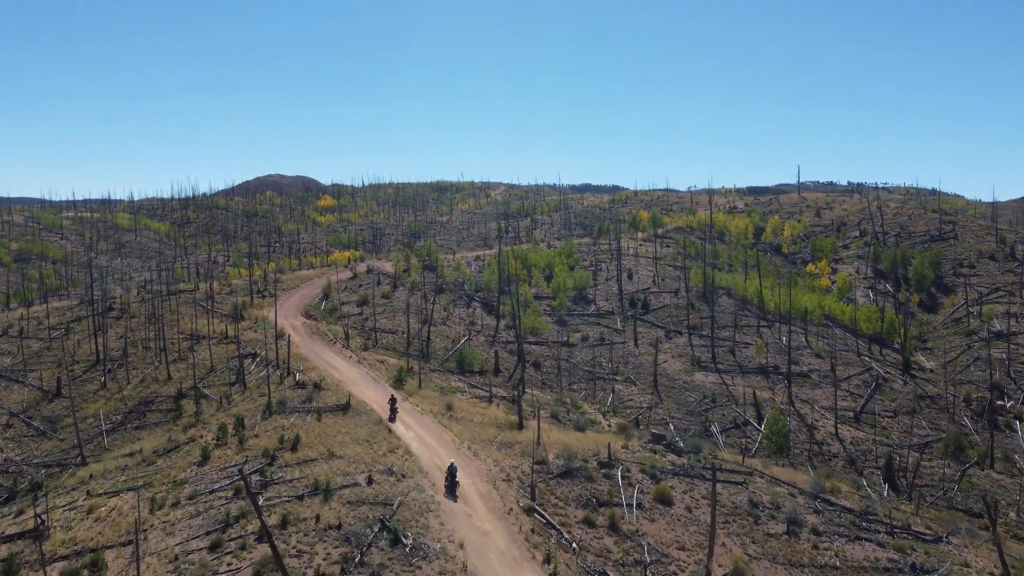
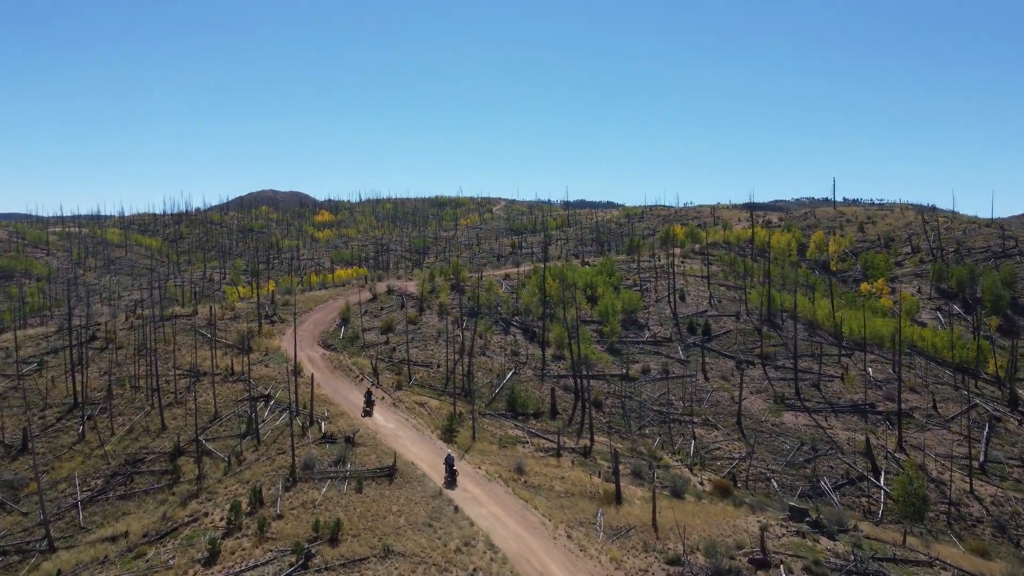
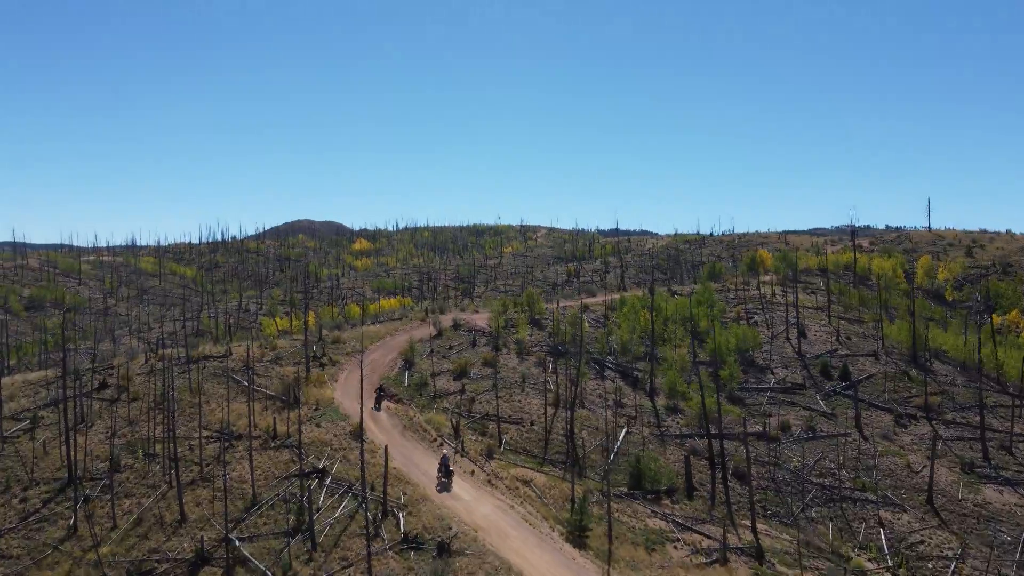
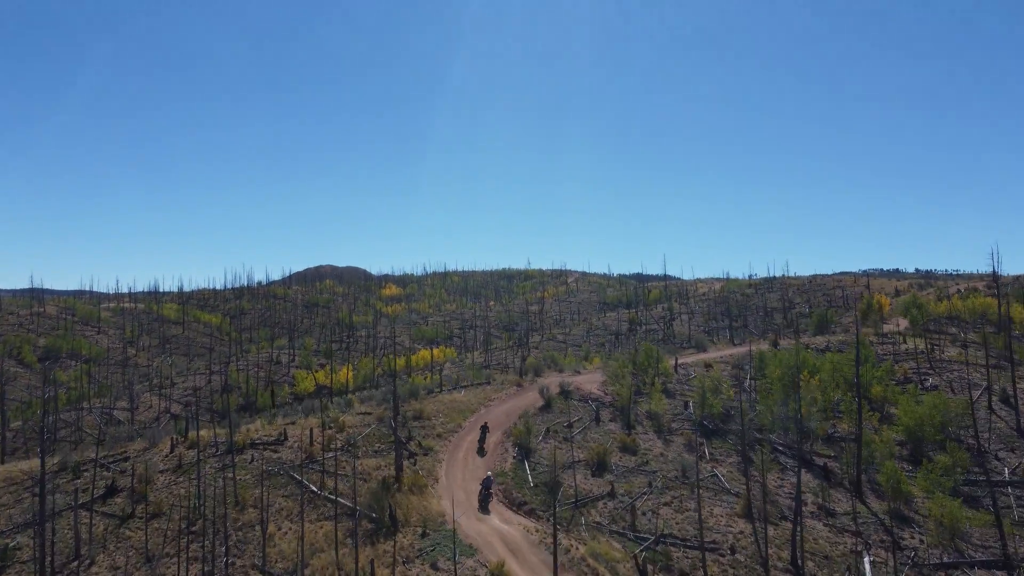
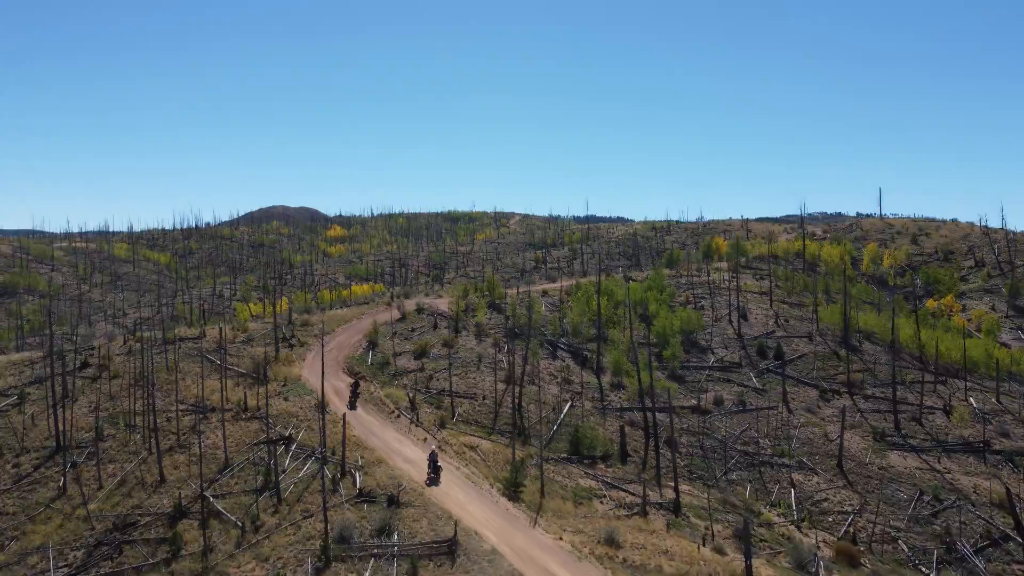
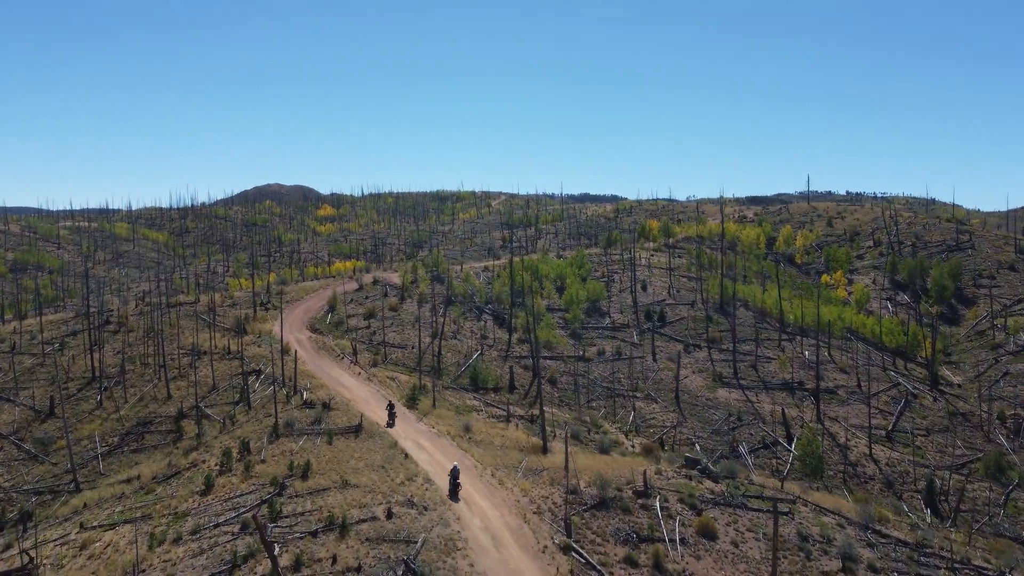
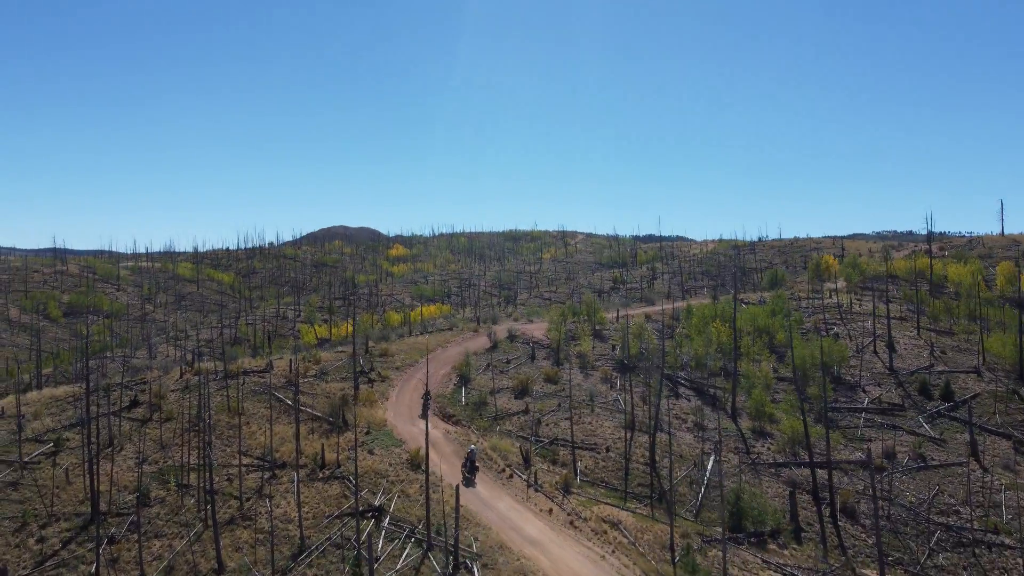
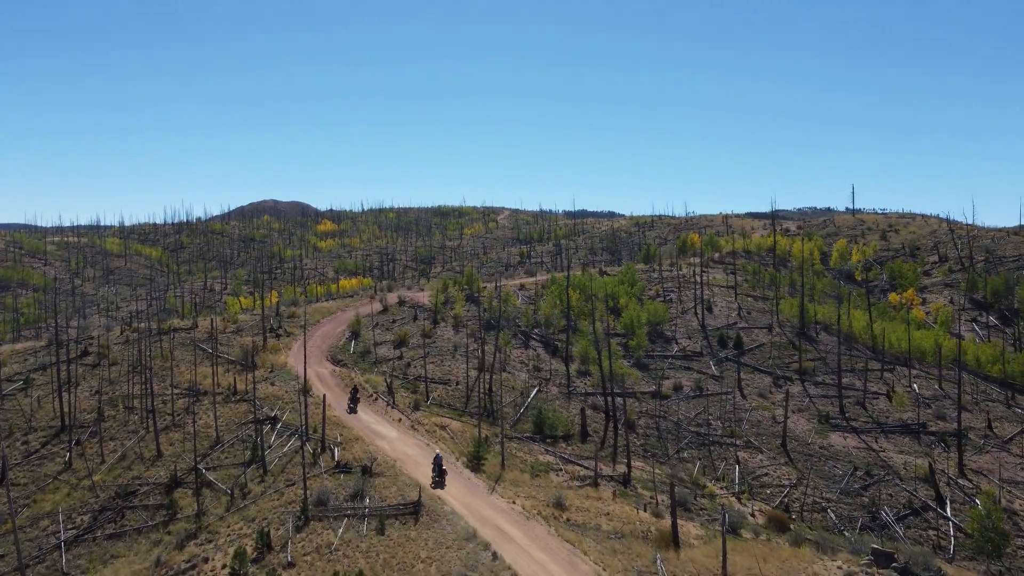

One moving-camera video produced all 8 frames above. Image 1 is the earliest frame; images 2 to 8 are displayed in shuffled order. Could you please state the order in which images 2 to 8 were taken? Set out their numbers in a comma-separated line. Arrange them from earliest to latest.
6, 2, 8, 5, 3, 7, 4
